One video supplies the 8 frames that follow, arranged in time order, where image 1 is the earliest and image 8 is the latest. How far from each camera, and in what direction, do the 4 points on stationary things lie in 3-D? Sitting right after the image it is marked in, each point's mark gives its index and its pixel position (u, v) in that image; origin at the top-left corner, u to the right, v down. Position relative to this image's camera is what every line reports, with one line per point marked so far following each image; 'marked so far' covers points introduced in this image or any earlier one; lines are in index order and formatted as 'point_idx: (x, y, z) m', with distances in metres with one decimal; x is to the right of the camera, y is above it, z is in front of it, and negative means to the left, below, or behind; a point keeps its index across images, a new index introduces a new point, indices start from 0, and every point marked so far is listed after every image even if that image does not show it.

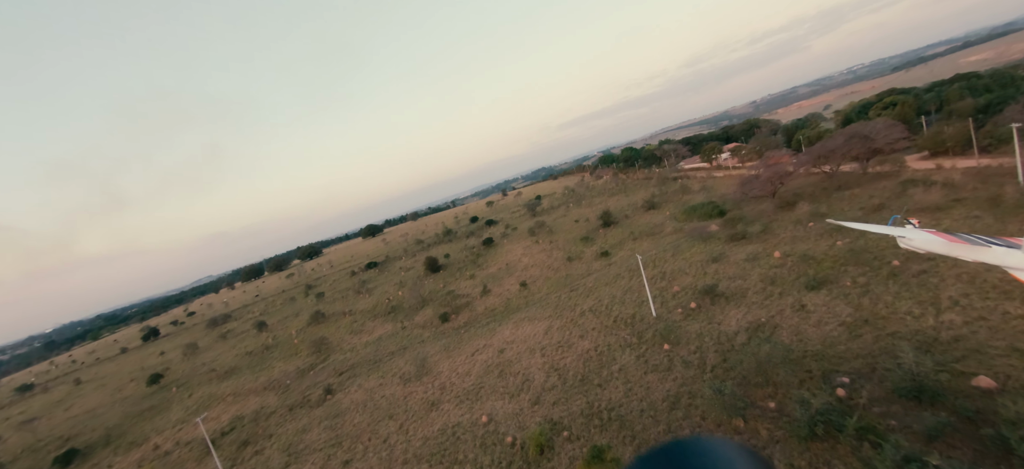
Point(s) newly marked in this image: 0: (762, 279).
0: (+11.0, -1.9, +17.4) m
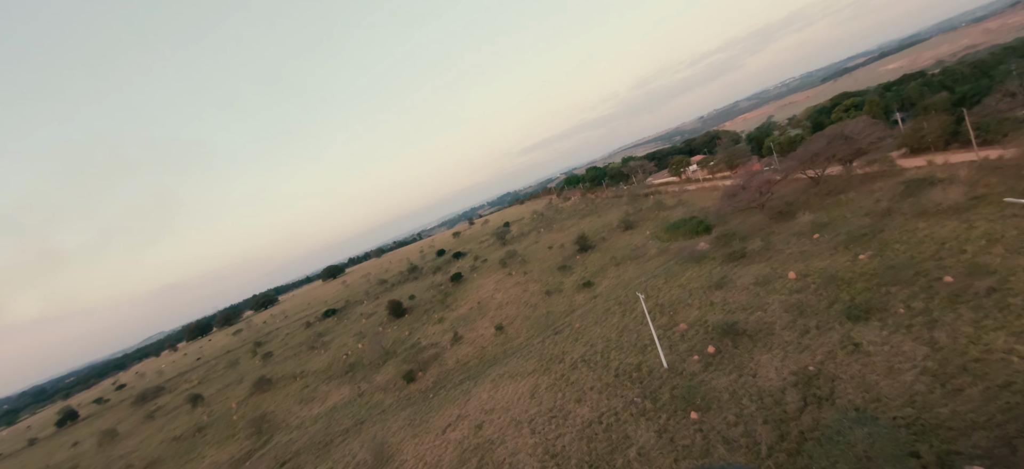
0: (+10.0, -2.7, +14.5) m
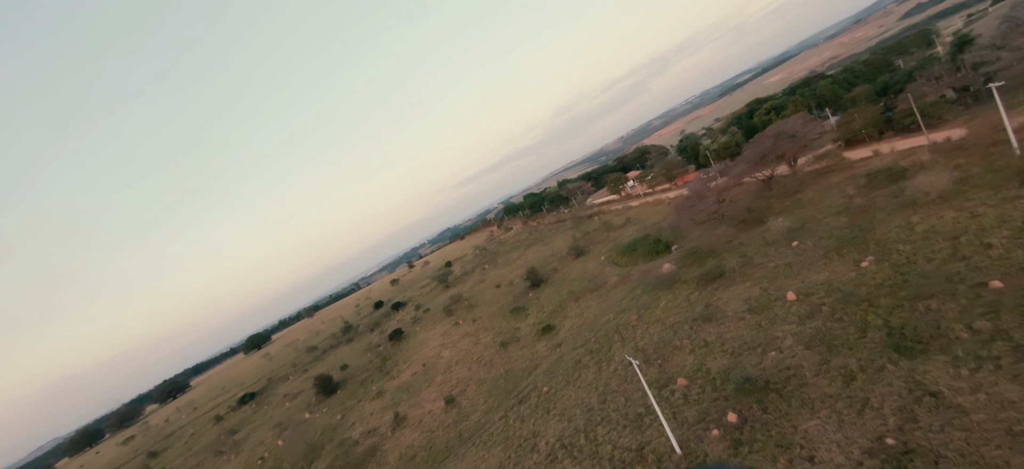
0: (+8.4, -3.1, +11.5) m
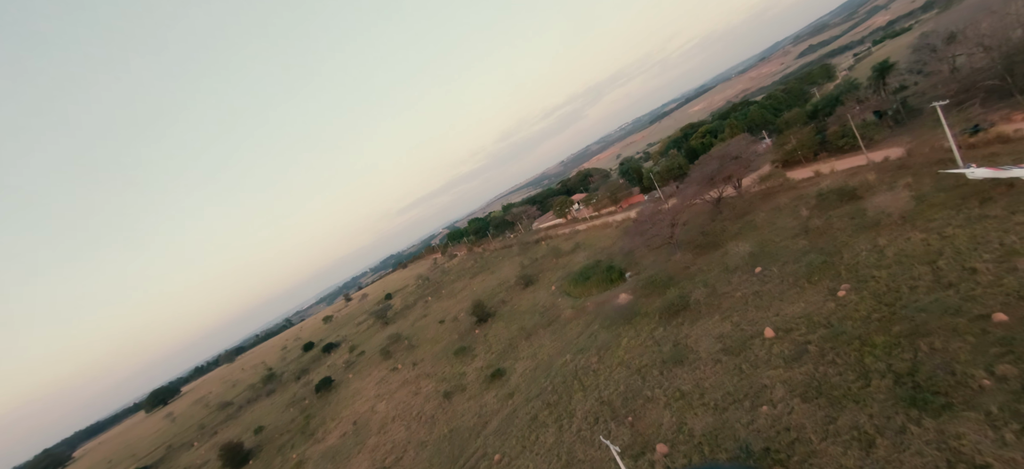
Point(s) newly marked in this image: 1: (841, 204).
0: (+7.0, -3.9, +9.8) m
1: (+13.5, +1.2, +16.2) m
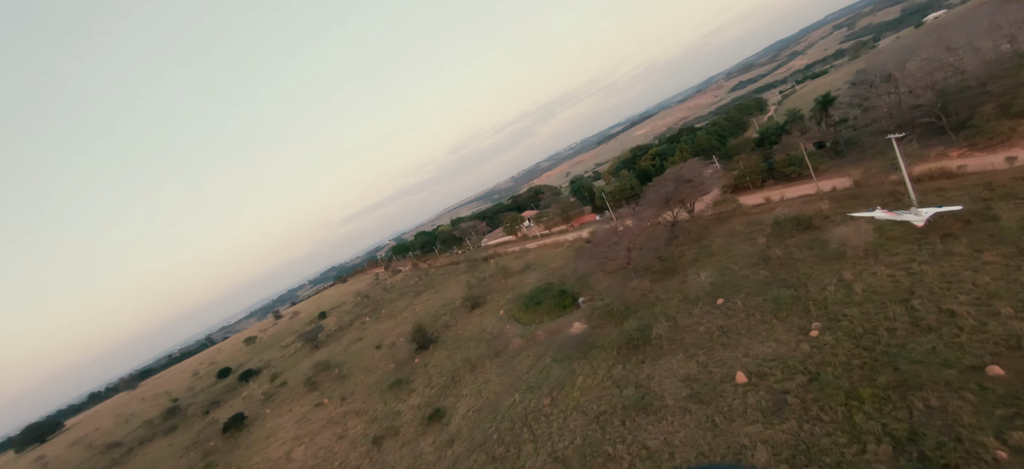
0: (+5.7, -4.7, +8.4) m
1: (+11.4, 0.0, +15.8) m
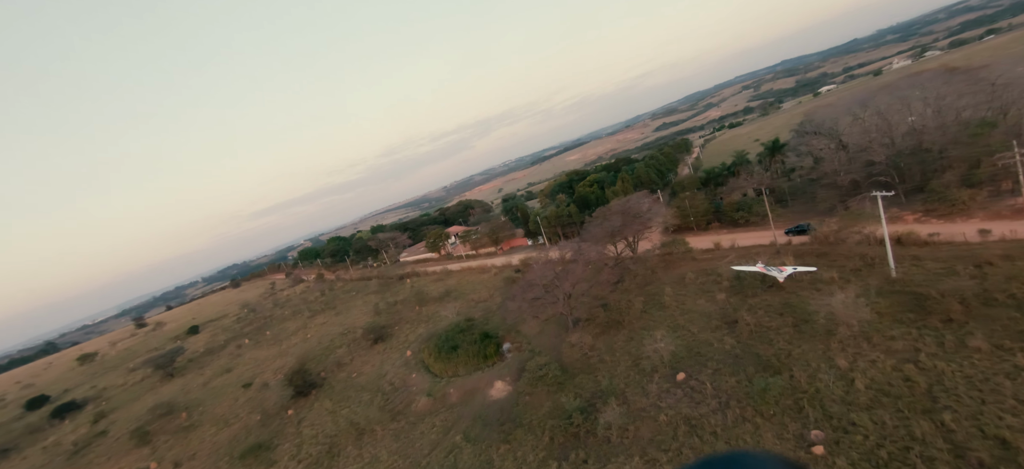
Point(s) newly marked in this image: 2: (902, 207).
0: (+4.0, -6.0, +5.0) m
1: (+8.6, -2.0, +13.5) m
2: (+15.4, +1.1, +15.6) m
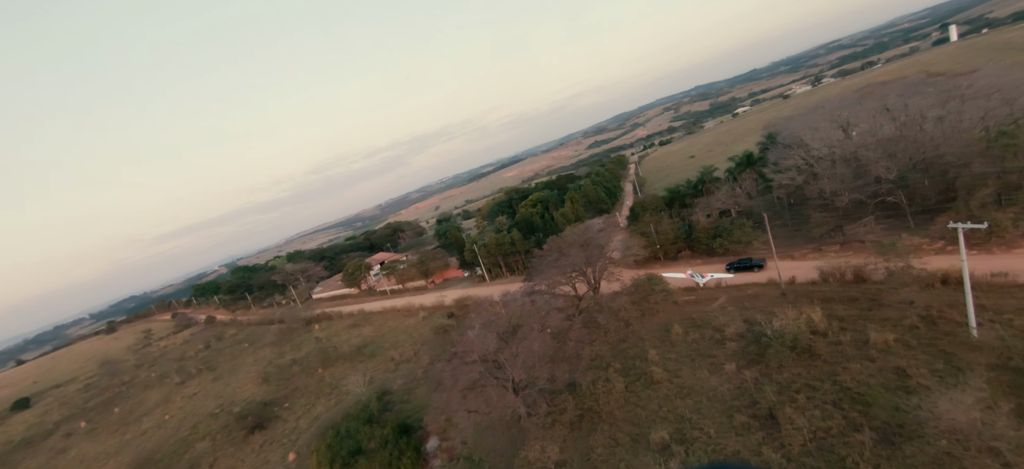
0: (+3.7, -6.9, +0.2) m
1: (+6.9, -3.2, +9.5) m
2: (+13.2, 0.0, +12.8) m
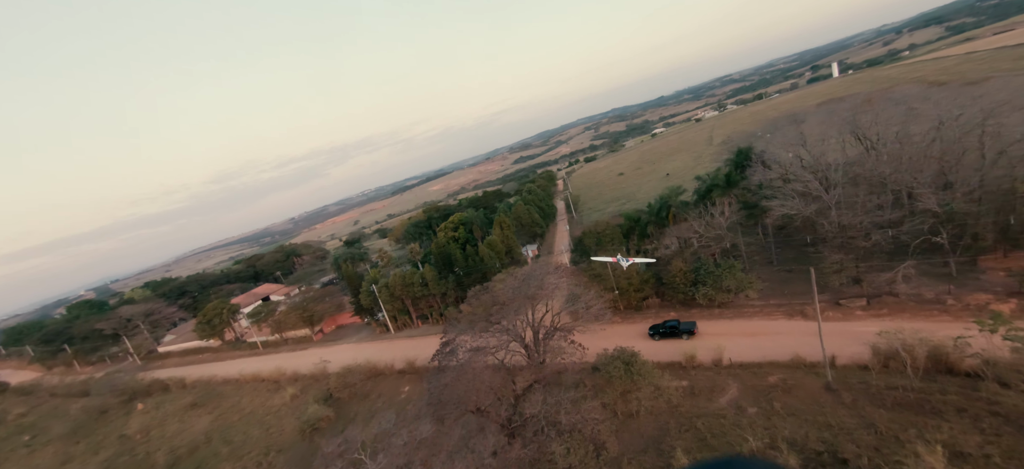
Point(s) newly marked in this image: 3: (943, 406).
0: (+4.0, -7.8, -5.1) m
1: (+5.4, -4.3, +4.7) m
2: (+11.0, -1.3, +9.2) m
3: (+7.6, -3.0, +7.0) m
